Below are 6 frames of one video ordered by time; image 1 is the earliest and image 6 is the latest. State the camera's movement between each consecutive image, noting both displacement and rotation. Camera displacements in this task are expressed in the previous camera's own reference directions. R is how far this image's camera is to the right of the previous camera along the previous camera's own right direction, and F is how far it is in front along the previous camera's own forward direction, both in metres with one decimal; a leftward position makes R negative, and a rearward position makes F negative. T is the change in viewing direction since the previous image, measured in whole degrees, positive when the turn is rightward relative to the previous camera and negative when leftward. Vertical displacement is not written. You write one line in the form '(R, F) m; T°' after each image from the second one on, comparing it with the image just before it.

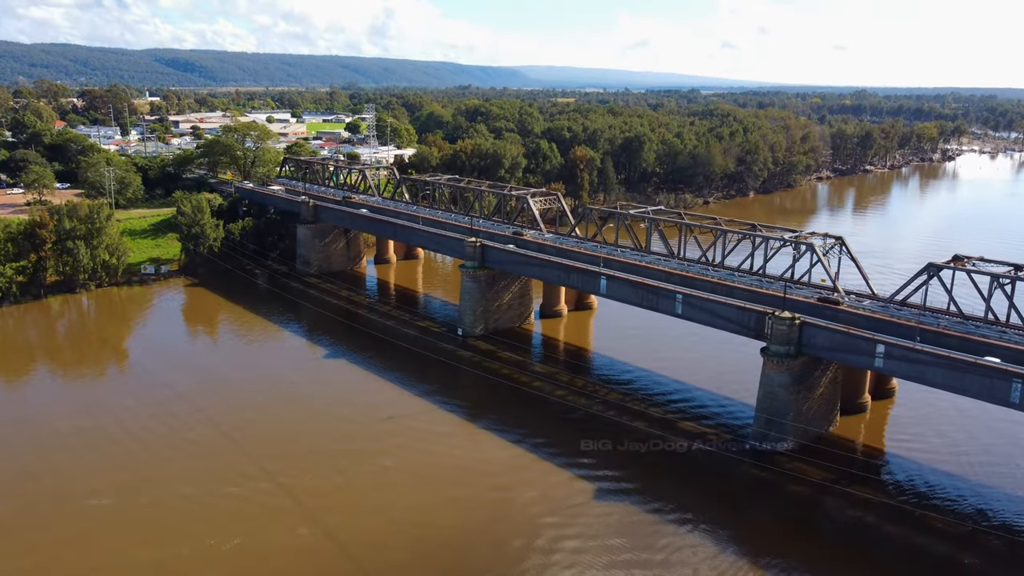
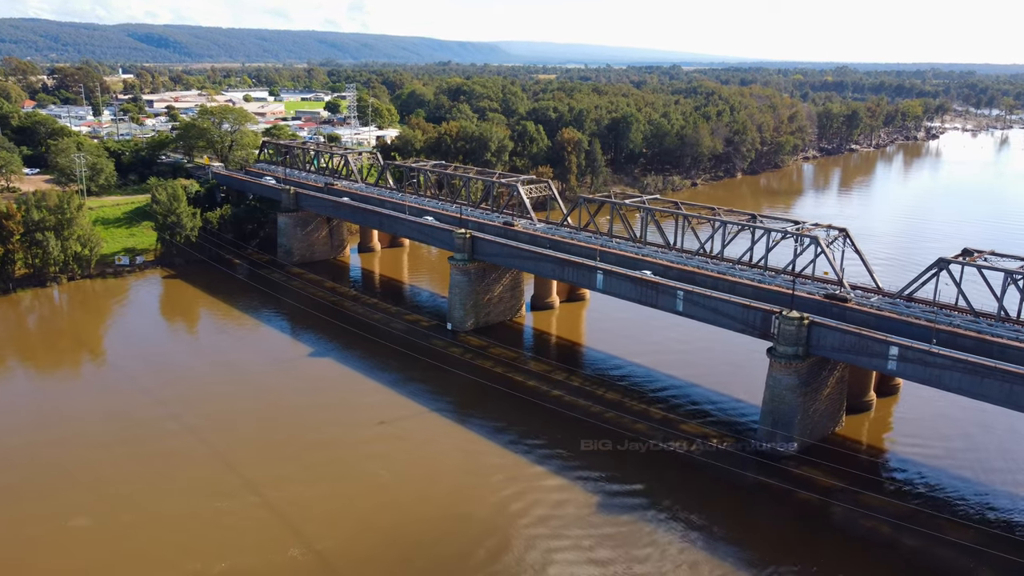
(-0.3, +1.0) m; +1°
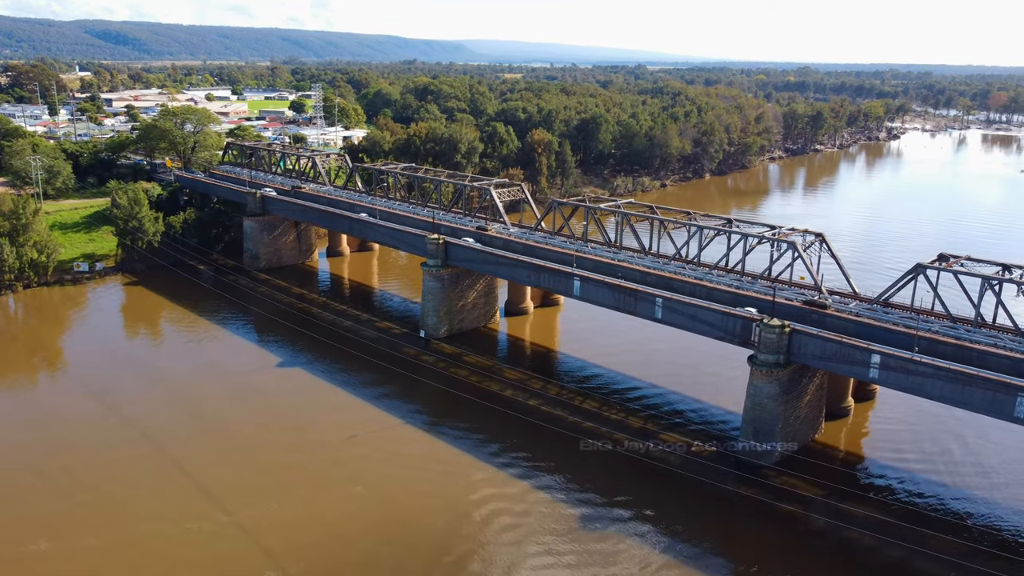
(-0.2, +0.4) m; +2°
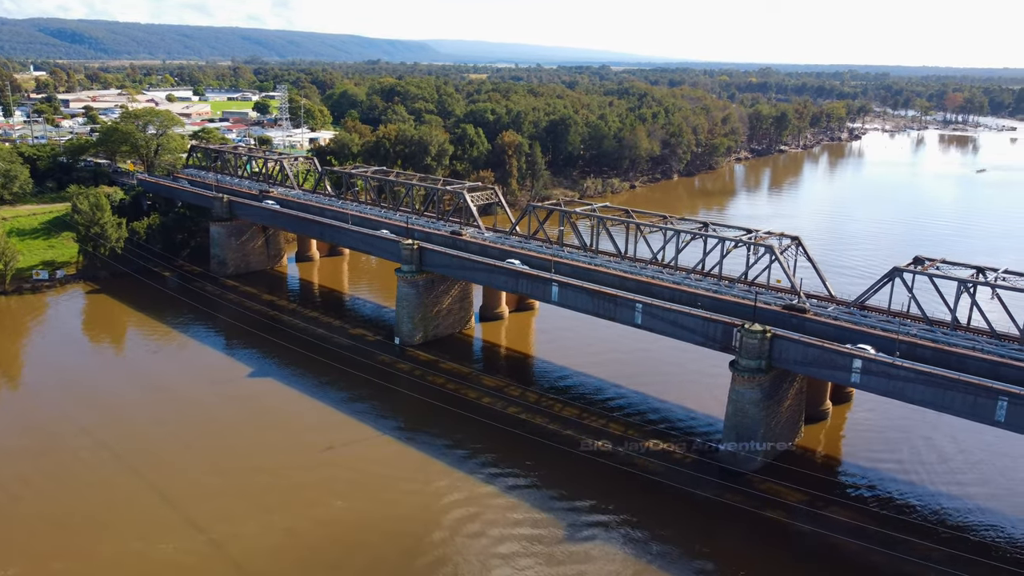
(-0.3, +0.3) m; +2°
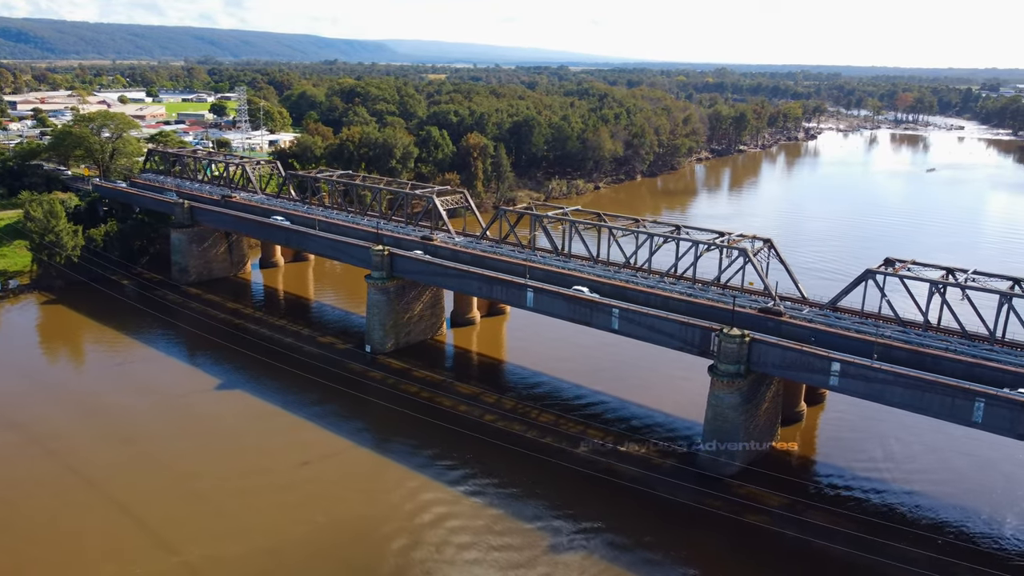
(-0.4, +0.3) m; +3°
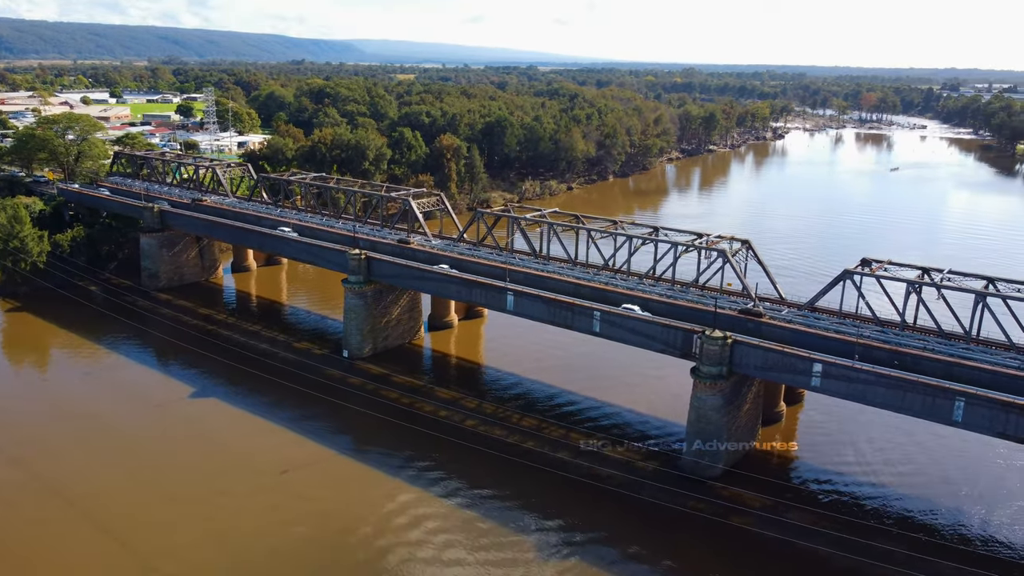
(-0.3, +0.1) m; +2°
